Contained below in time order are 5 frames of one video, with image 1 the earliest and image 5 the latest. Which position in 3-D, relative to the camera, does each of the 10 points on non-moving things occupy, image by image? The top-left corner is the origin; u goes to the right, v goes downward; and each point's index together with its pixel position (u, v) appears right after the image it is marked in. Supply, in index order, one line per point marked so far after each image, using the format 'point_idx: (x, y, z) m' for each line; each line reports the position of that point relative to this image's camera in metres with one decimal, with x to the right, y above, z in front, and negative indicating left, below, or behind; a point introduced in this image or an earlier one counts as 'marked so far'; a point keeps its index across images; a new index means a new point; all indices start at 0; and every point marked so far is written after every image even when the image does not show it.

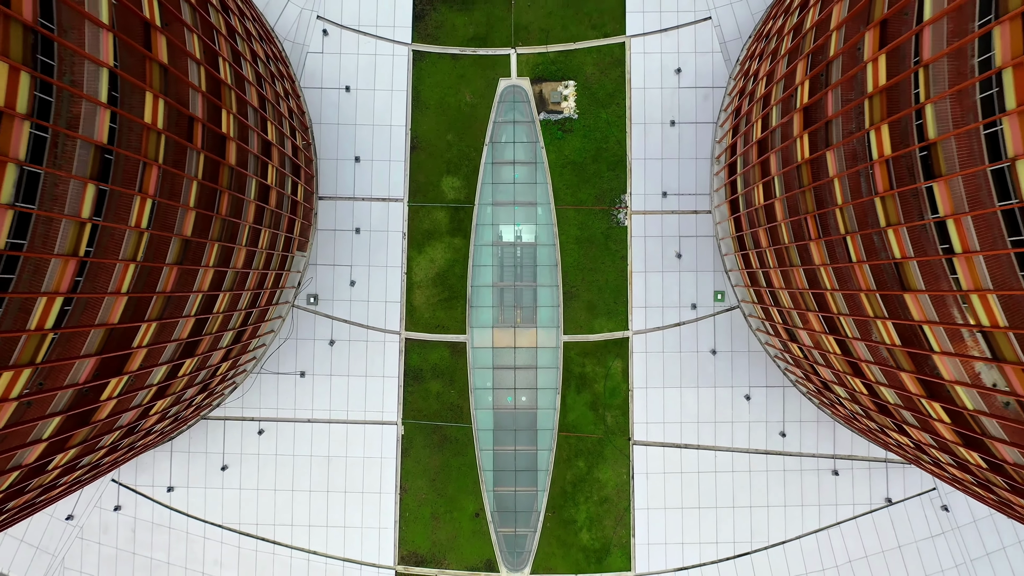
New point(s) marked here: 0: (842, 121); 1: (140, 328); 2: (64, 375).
0: (+13.4, +6.8, +17.9) m
1: (-14.9, -1.6, +17.6) m
2: (-15.8, -3.1, +15.4) m
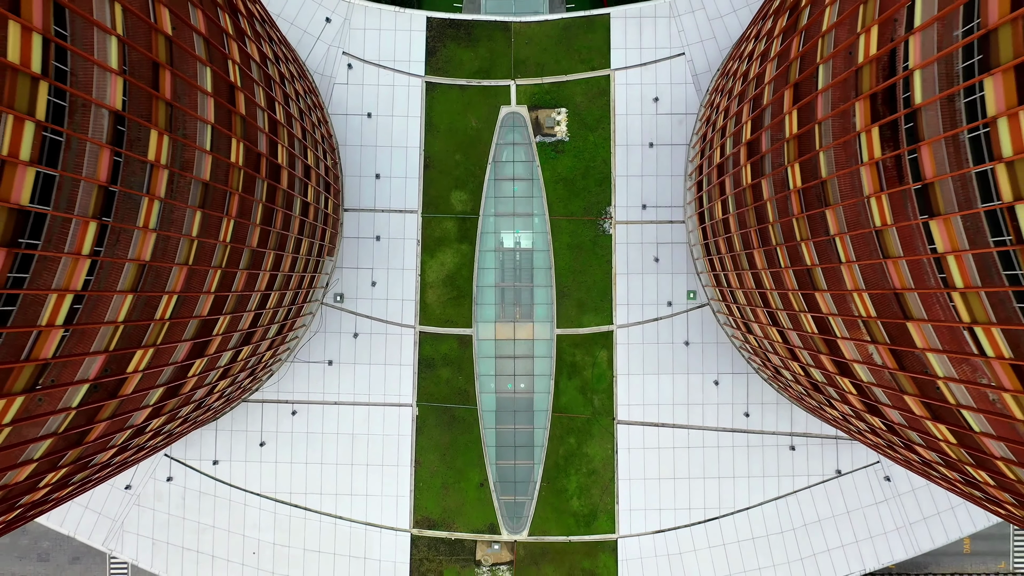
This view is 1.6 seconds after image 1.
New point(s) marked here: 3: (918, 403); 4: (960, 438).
0: (+13.4, +6.8, +22.9) m
1: (-14.9, -1.7, +22.6) m
2: (-15.8, -3.1, +20.4) m
3: (+17.0, -4.8, +18.2) m
4: (+18.2, -6.0, +17.6) m
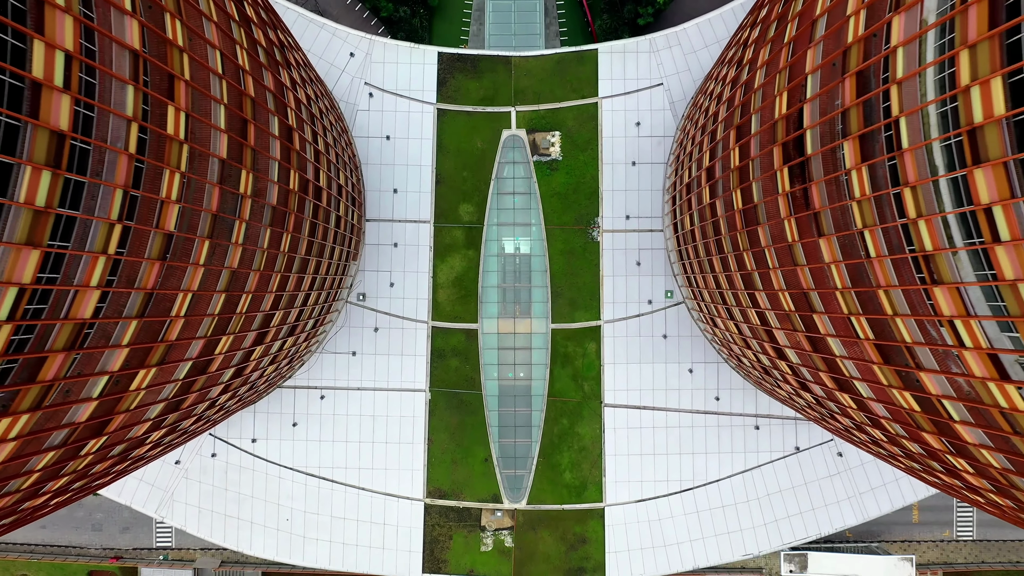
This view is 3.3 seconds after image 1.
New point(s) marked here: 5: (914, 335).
0: (+13.4, +6.8, +28.4) m
1: (-14.9, -1.7, +28.1) m
2: (-15.8, -3.1, +25.9) m
3: (+17.1, -4.8, +23.7) m
4: (+18.2, -6.1, +23.1) m
5: (+16.0, -1.9, +17.6) m
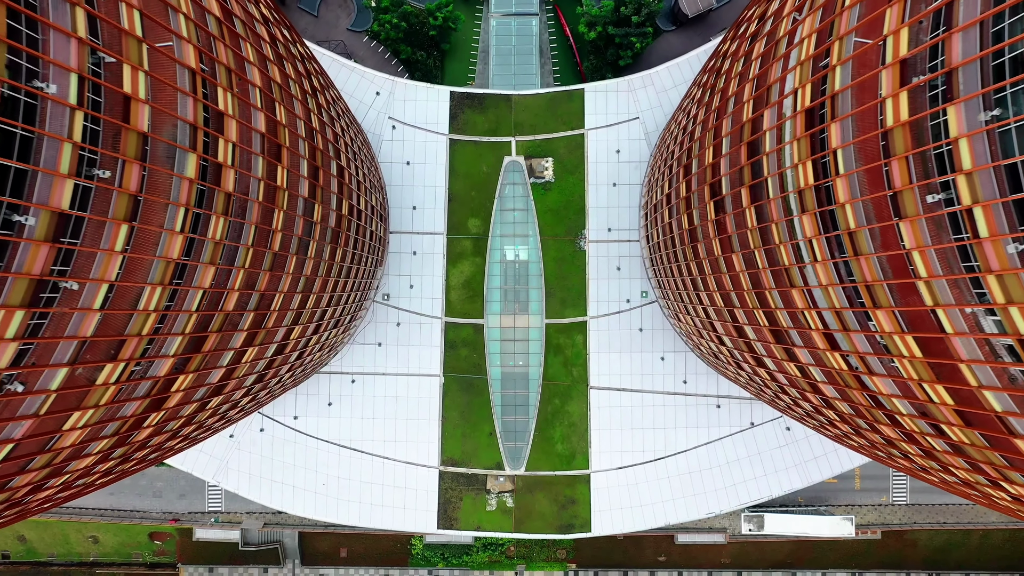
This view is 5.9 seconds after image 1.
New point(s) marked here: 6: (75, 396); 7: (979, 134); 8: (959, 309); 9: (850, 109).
0: (+13.4, +6.7, +36.6) m
1: (-14.8, -1.8, +36.3) m
2: (-15.7, -3.3, +34.2) m
3: (+17.1, -4.9, +31.9) m
4: (+18.3, -6.2, +31.3) m
5: (+16.0, -2.0, +25.8) m
6: (-18.9, -4.6, +19.3) m
7: (+16.1, +5.3, +15.5) m
8: (+17.6, -0.8, +17.5) m
9: (+14.8, +7.9, +19.5) m
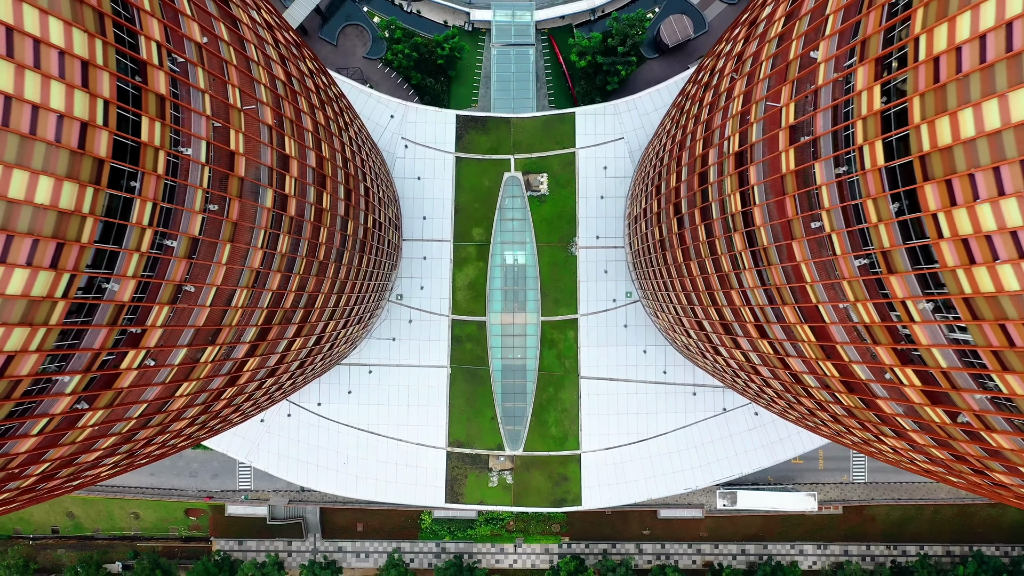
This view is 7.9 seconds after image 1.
0: (+13.3, +6.6, +43.1) m
1: (-14.9, -2.0, +42.8) m
2: (-15.8, -3.4, +40.7) m
3: (+17.0, -5.0, +38.4) m
4: (+18.2, -6.3, +37.8) m
5: (+15.9, -2.1, +32.3) m
6: (-19.0, -4.8, +25.8) m
7: (+16.0, +5.2, +22.1) m
8: (+17.5, -0.9, +24.1) m
9: (+14.7, +7.8, +26.1) m
